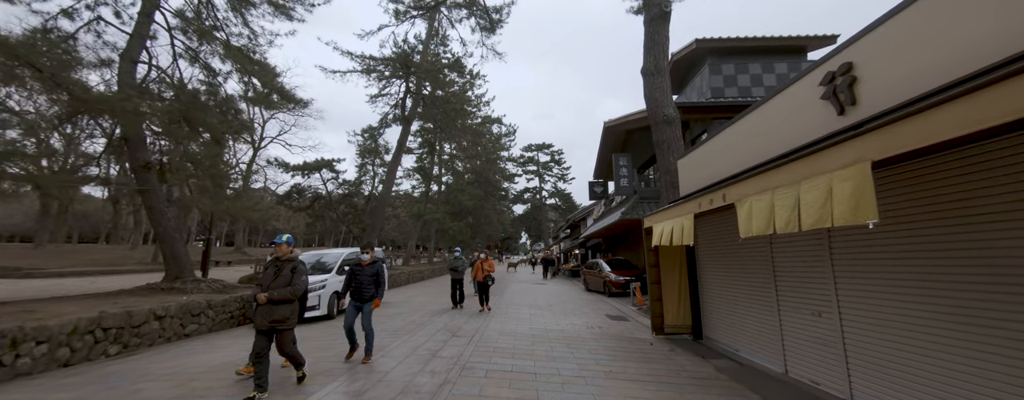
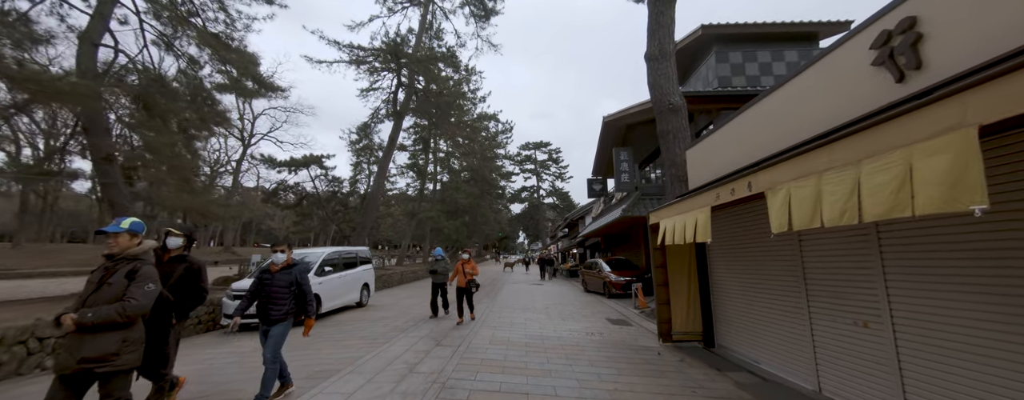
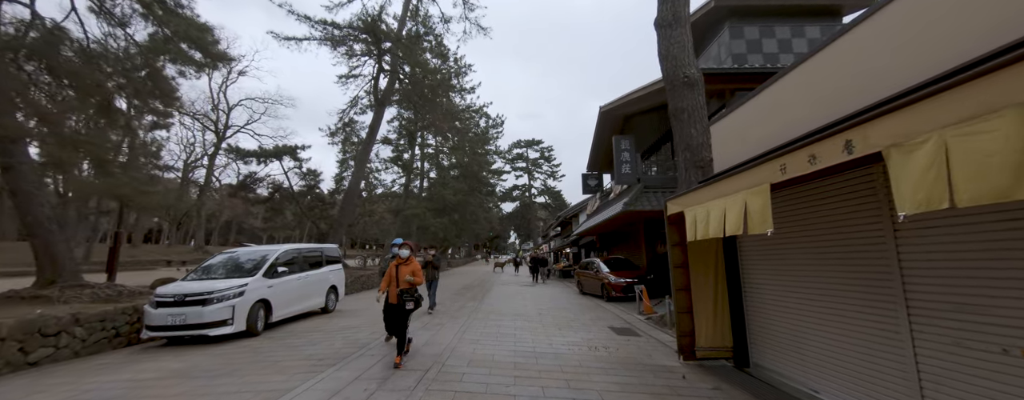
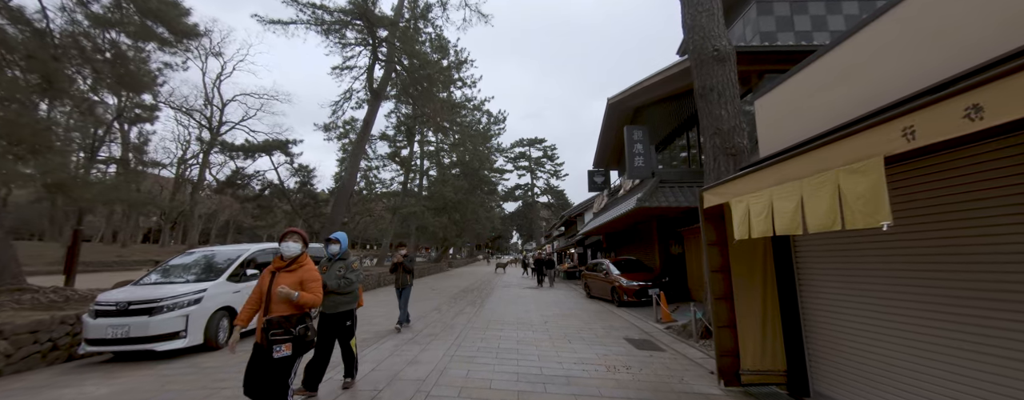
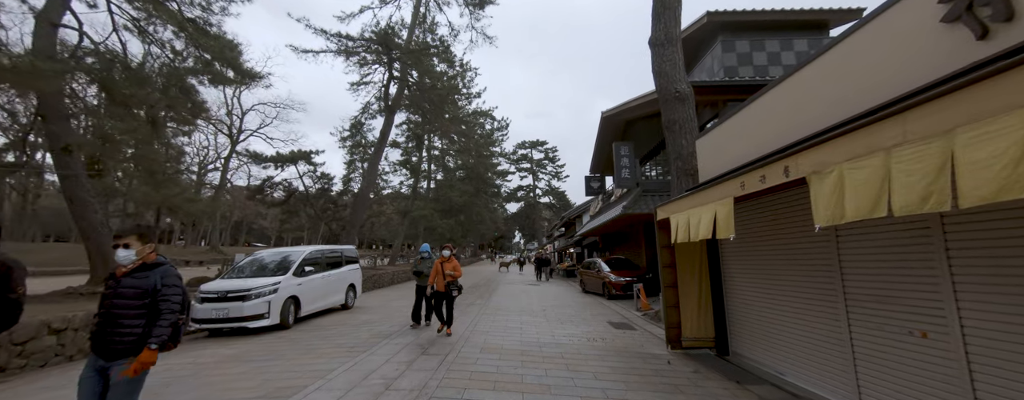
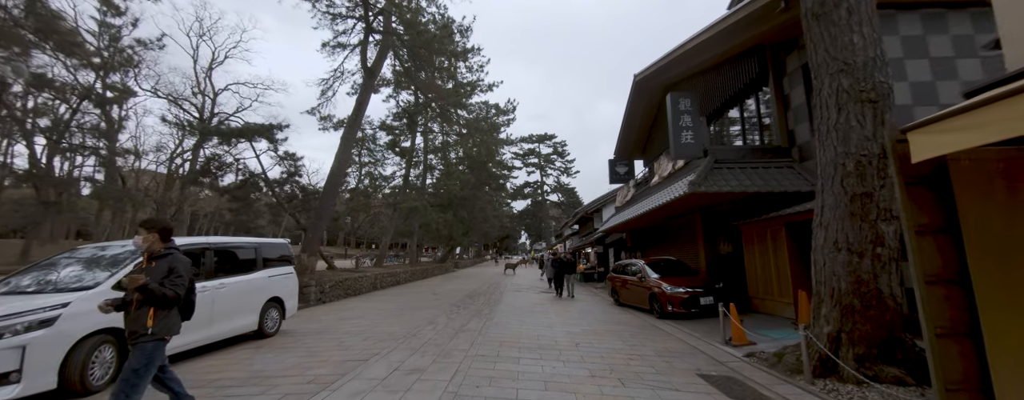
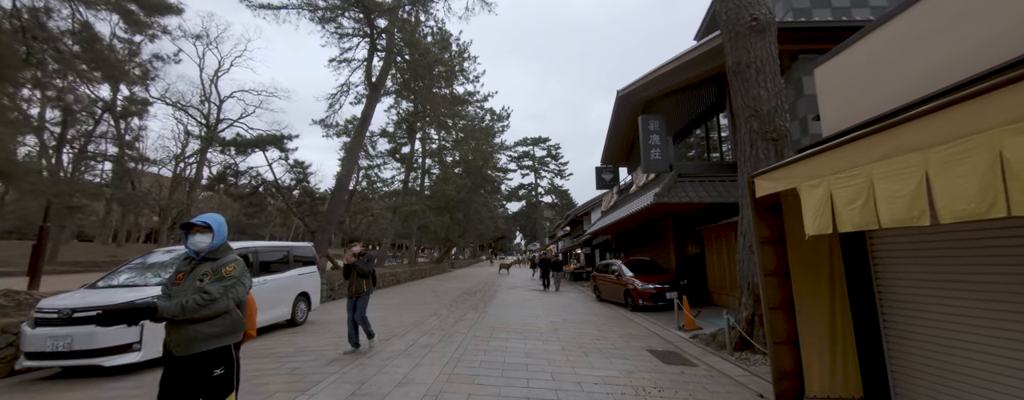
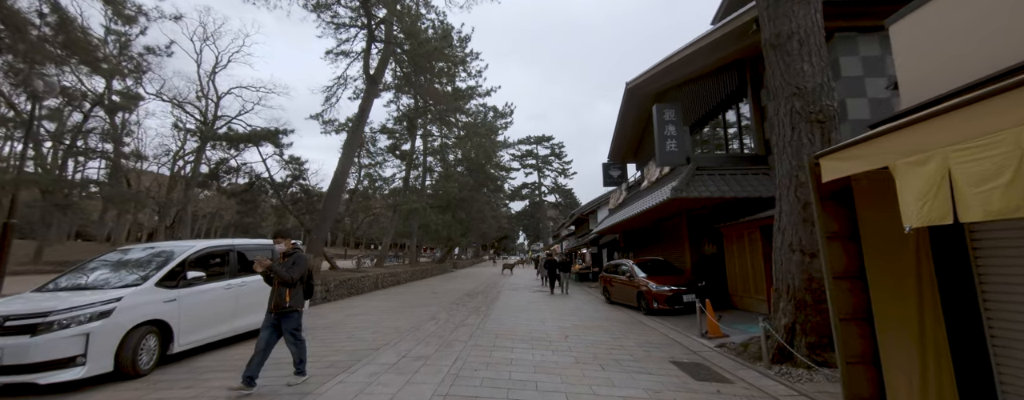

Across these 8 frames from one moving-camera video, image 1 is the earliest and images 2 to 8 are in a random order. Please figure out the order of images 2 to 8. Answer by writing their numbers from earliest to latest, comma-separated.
2, 5, 3, 4, 7, 8, 6
